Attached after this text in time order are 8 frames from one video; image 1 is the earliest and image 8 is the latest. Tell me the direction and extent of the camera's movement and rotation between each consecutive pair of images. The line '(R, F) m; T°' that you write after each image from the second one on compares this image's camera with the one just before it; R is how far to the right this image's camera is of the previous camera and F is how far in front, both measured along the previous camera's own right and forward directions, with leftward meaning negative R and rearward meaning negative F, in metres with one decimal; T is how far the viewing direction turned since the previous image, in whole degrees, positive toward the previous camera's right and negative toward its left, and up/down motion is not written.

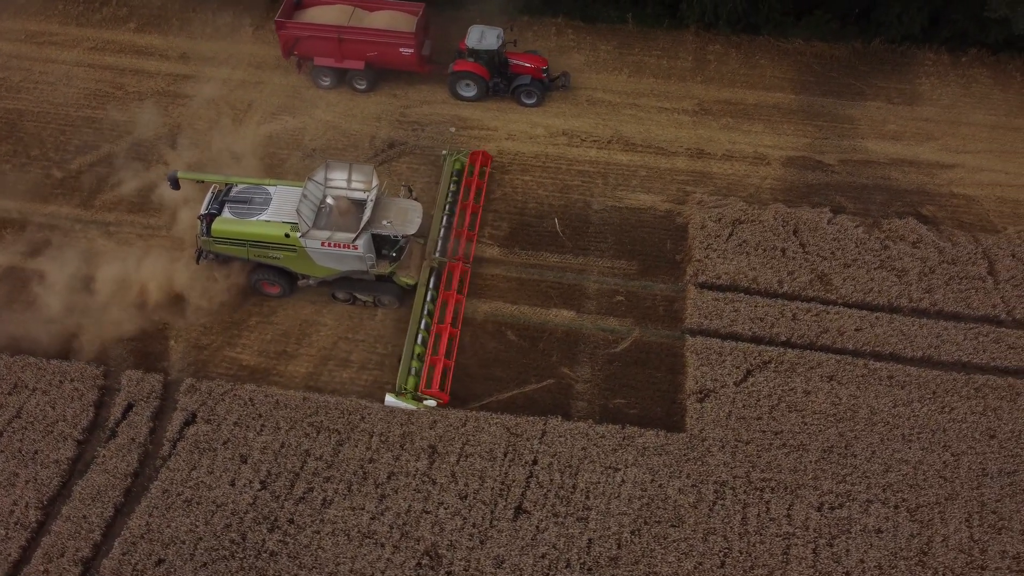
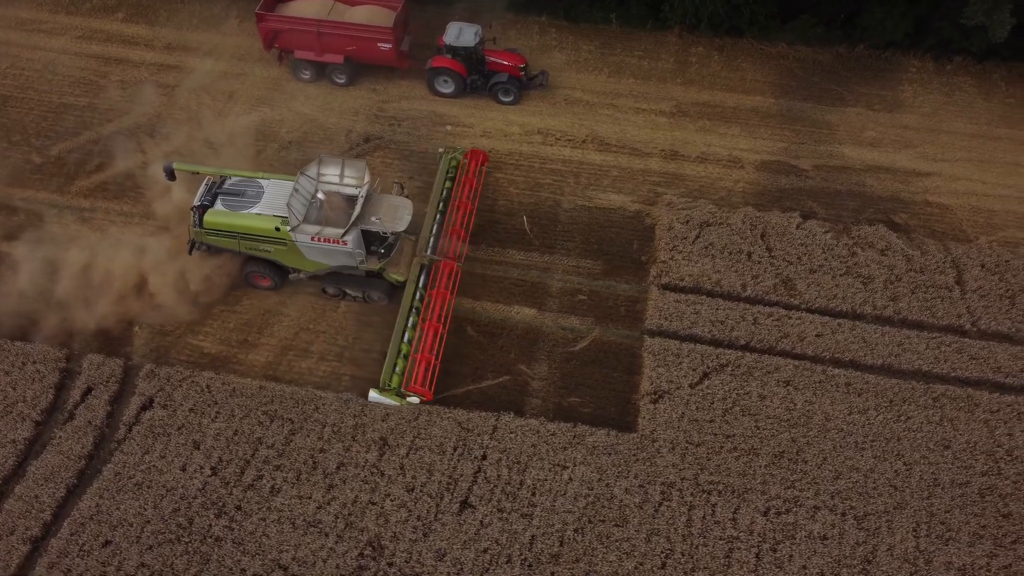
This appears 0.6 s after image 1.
(+0.9, 0.0) m; -1°
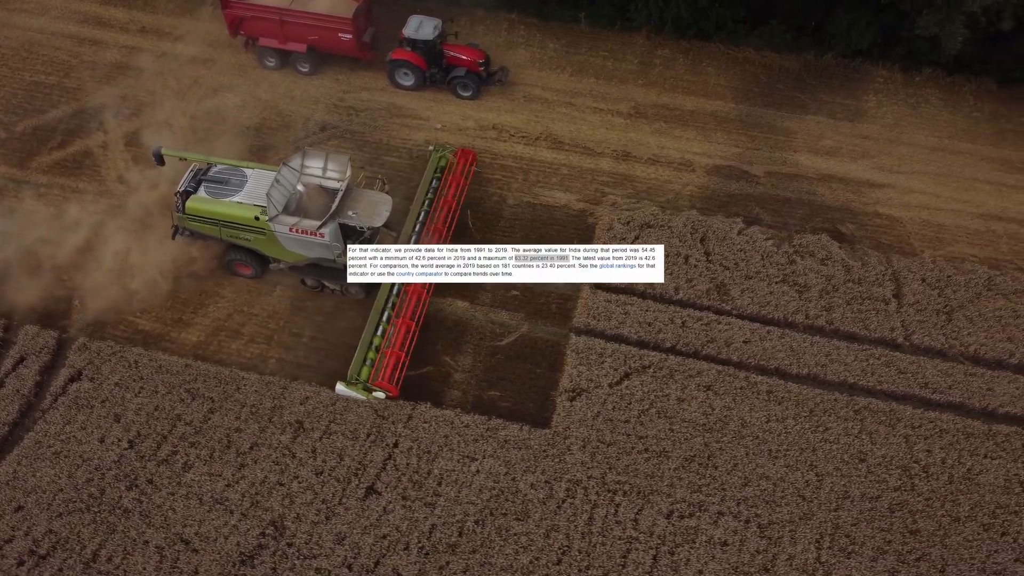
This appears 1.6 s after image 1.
(+1.6, 0.0) m; -2°
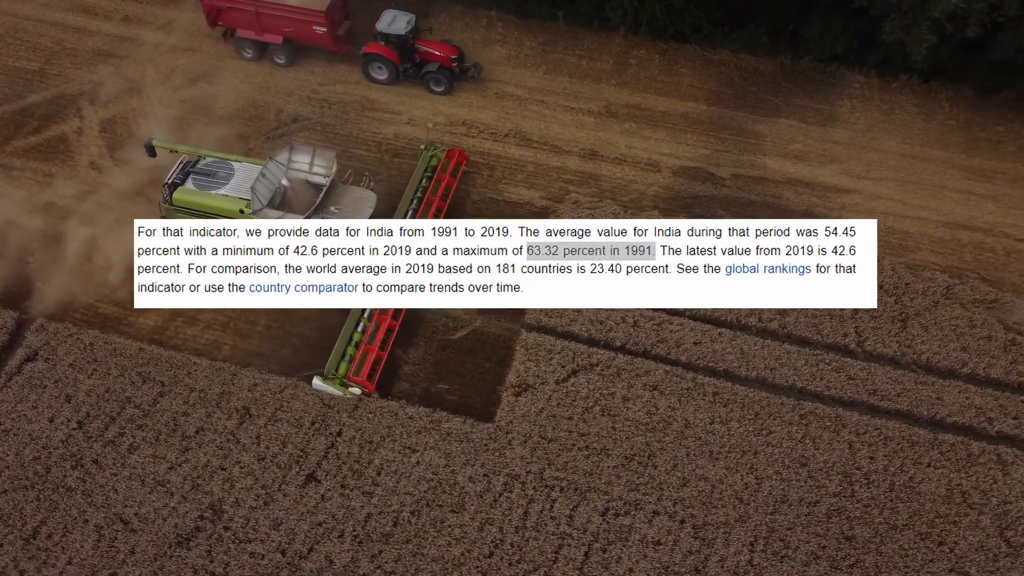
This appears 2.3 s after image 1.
(+1.1, 0.0) m; -1°
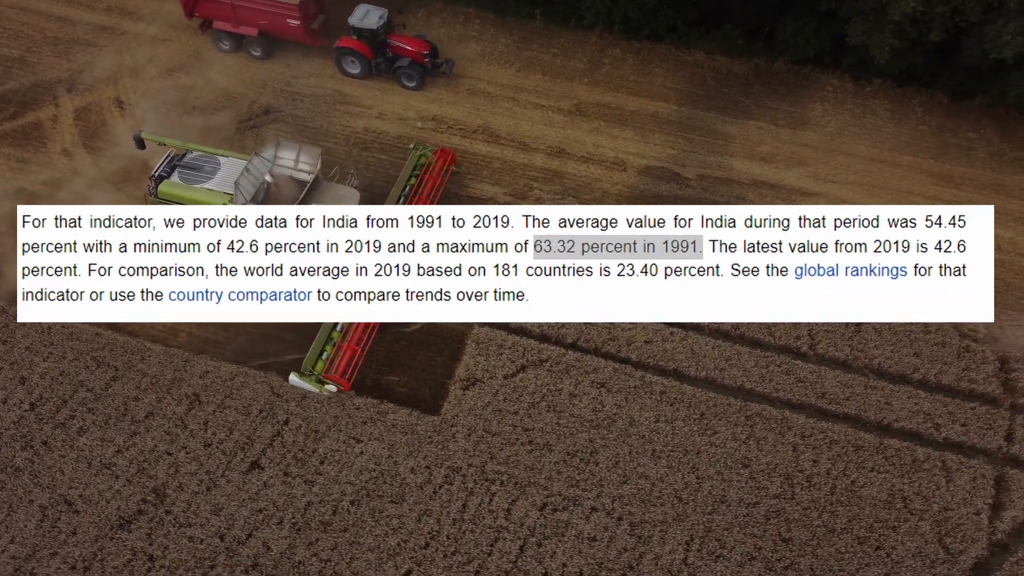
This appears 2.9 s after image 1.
(+1.0, -0.1) m; -1°
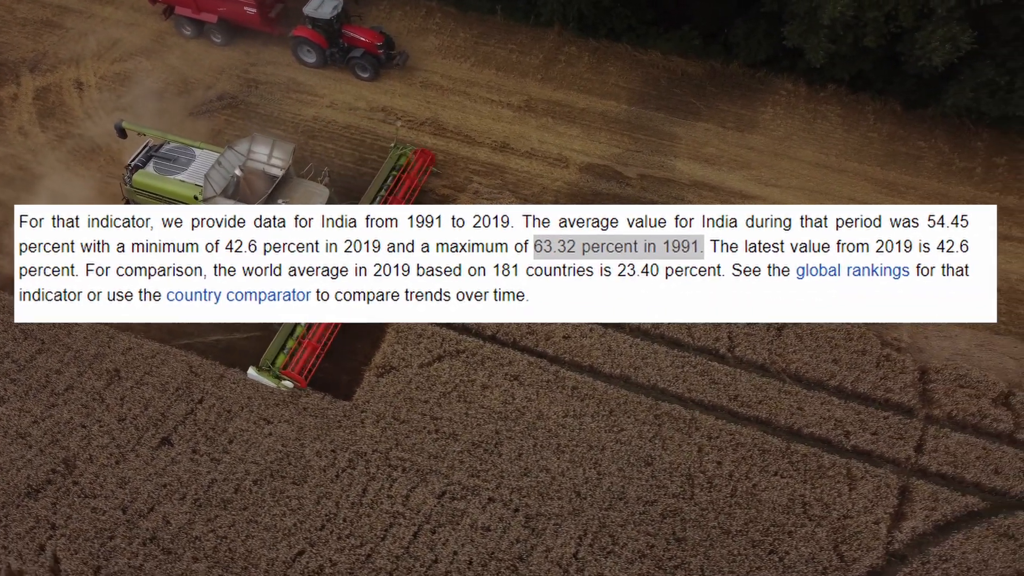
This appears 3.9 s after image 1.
(+1.7, -0.1) m; -2°
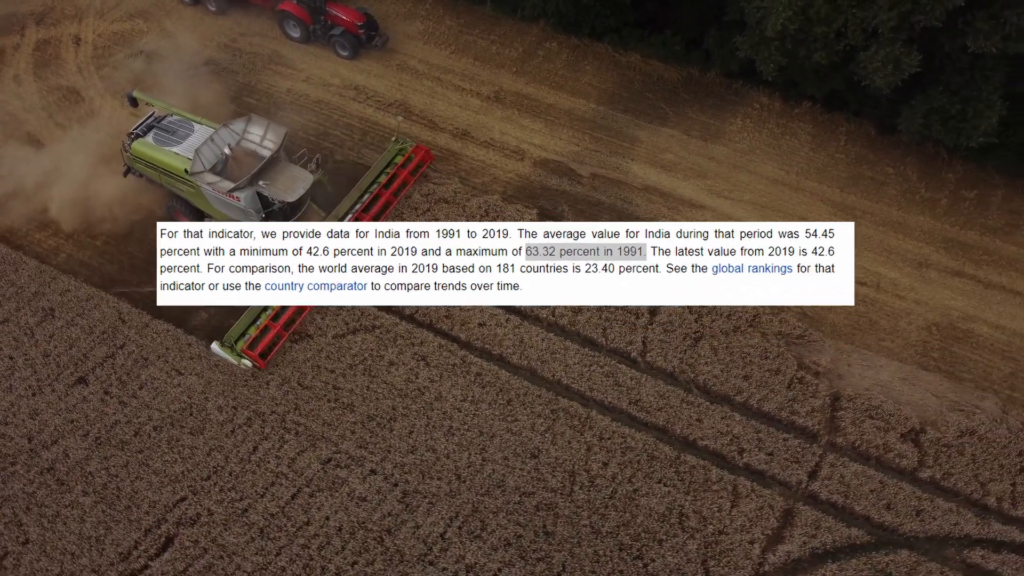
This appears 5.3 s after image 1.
(+2.3, -0.1) m; -4°
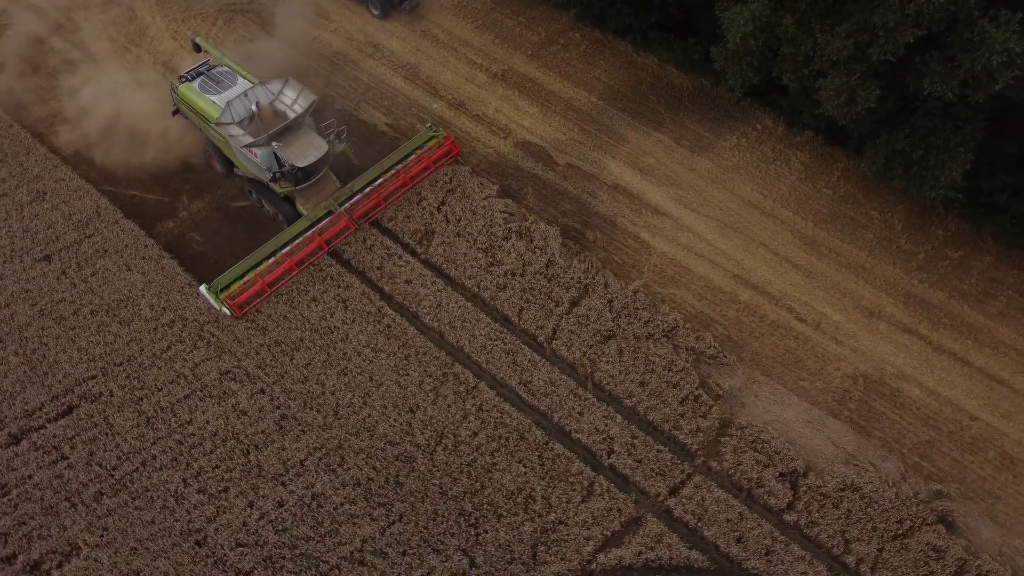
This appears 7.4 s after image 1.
(+3.2, -0.1) m; -8°
